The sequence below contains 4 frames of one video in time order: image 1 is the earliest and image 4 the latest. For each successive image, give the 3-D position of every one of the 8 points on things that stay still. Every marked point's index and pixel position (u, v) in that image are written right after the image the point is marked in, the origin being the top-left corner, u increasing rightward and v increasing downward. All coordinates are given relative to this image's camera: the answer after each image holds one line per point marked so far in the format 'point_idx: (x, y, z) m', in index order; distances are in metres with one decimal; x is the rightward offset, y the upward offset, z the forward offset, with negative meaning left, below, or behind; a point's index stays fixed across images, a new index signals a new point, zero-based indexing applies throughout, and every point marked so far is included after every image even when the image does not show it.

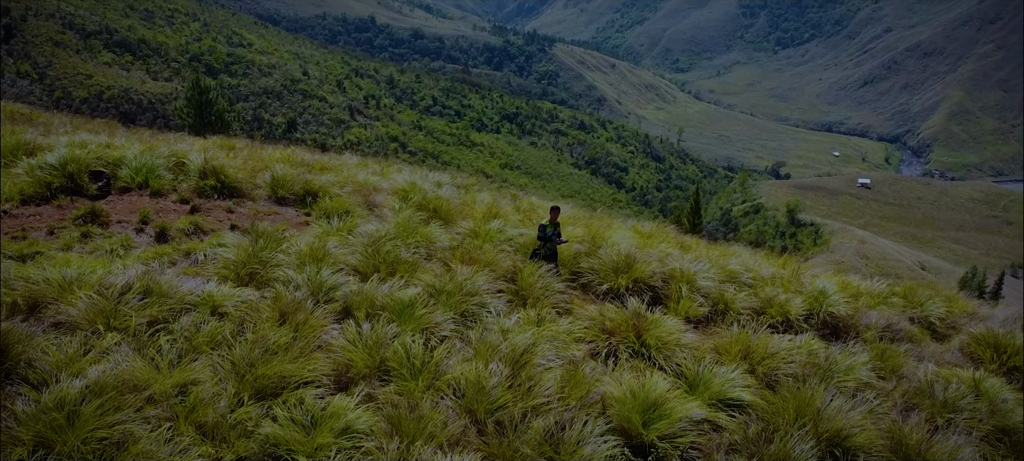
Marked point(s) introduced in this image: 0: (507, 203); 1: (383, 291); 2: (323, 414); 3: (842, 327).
0: (-0.1, +0.3, +8.5) m
1: (-0.9, -0.4, +5.7) m
2: (-1.1, -1.0, +4.6) m
3: (+2.6, -0.8, +6.5) m
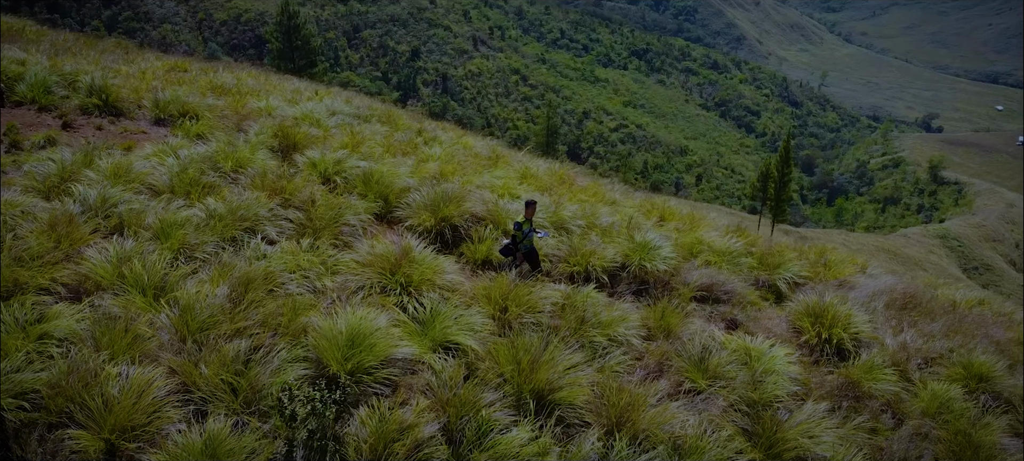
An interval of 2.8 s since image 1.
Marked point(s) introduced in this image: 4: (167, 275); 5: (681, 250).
0: (-1.2, +1.0, +8.5) m
1: (-2.5, +0.1, +5.9) m
2: (-2.9, -0.5, +4.9) m
3: (+1.1, -0.4, +6.3) m
4: (-2.3, -0.3, +5.4) m
5: (+1.5, -0.2, +6.8) m
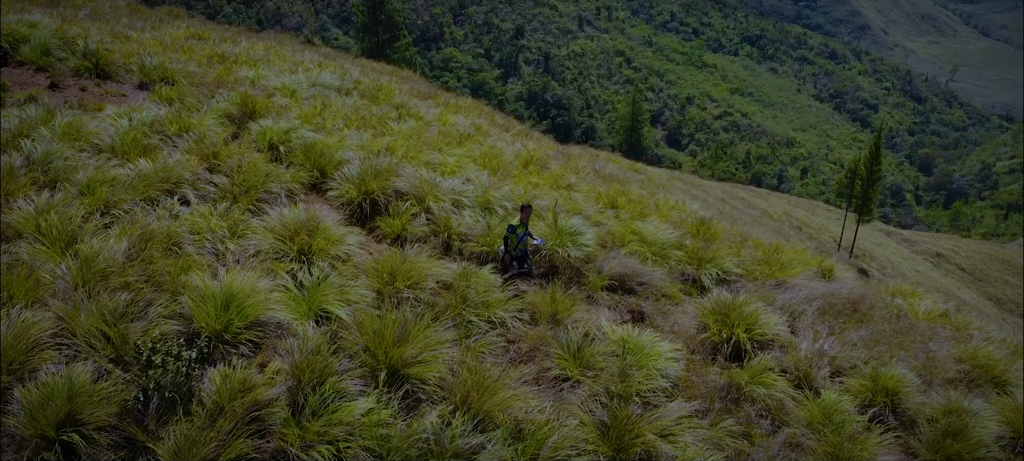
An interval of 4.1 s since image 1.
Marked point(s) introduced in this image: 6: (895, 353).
0: (-1.6, +1.3, +8.7) m
1: (-3.2, +0.5, +6.3) m
2: (-3.7, -0.2, +5.4) m
3: (+0.4, -0.3, +6.2) m
4: (-3.0, 0.0, +5.7) m
5: (+0.8, -0.1, +6.7) m
6: (+2.8, -0.9, +6.0) m
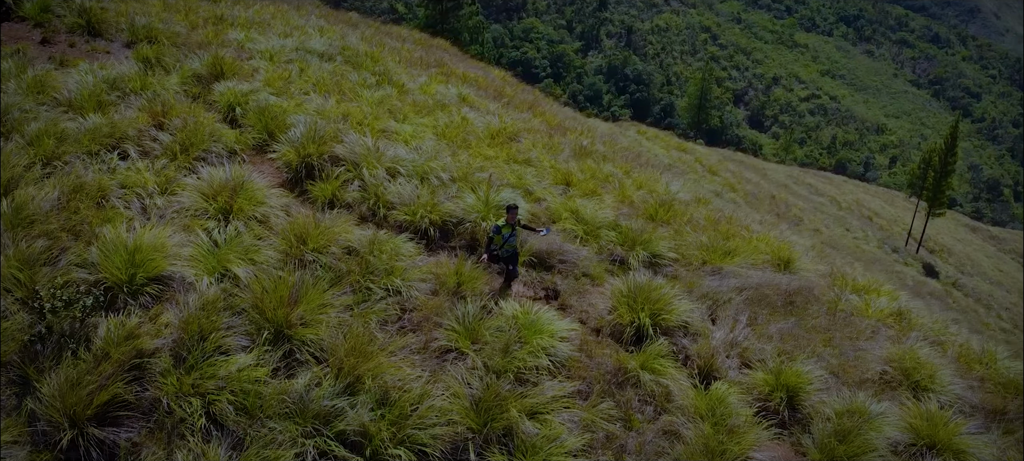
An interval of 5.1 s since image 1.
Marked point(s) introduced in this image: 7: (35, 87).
0: (-1.8, +1.7, +8.8) m
1: (-3.7, +0.9, +6.6) m
2: (-4.4, +0.2, +5.8) m
3: (-0.2, -0.1, +6.2) m
4: (-3.7, +0.4, +6.1) m
5: (+0.3, +0.1, +6.7) m
6: (+2.1, -0.8, +5.8) m
7: (-4.1, +1.3, +7.1) m
